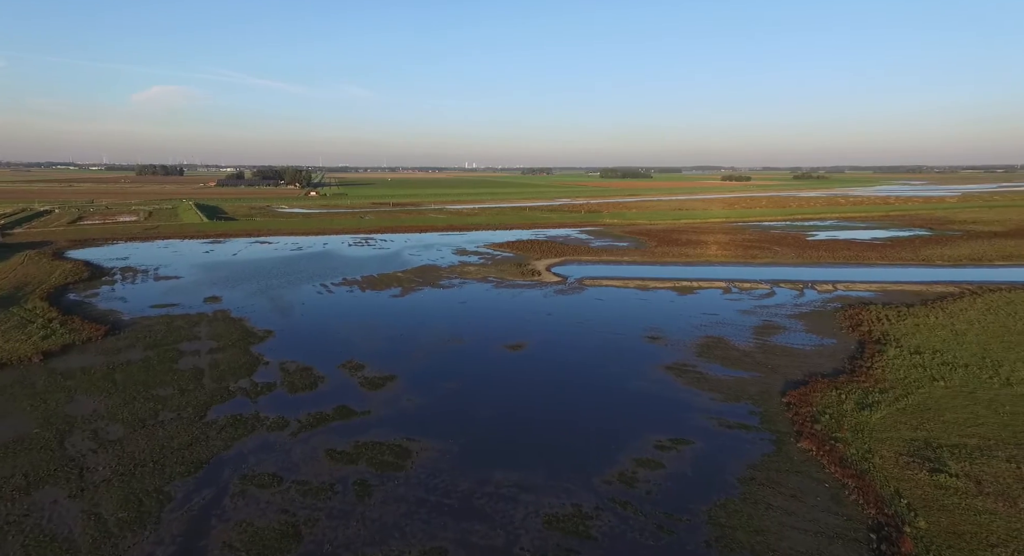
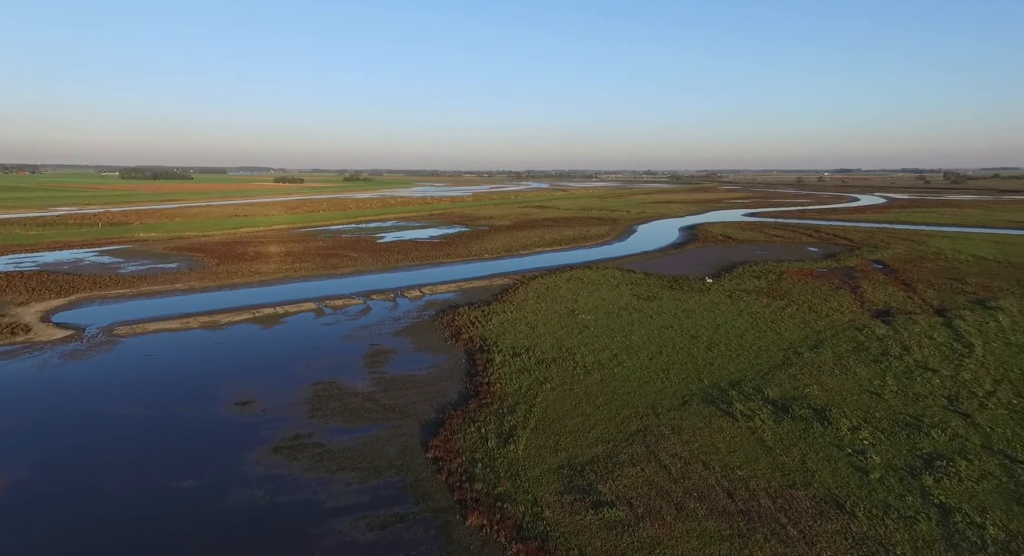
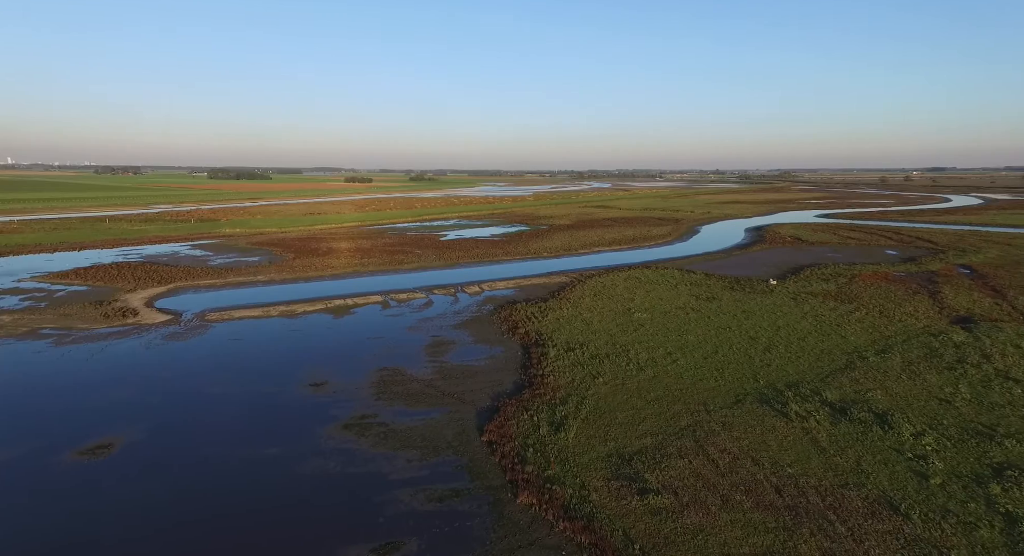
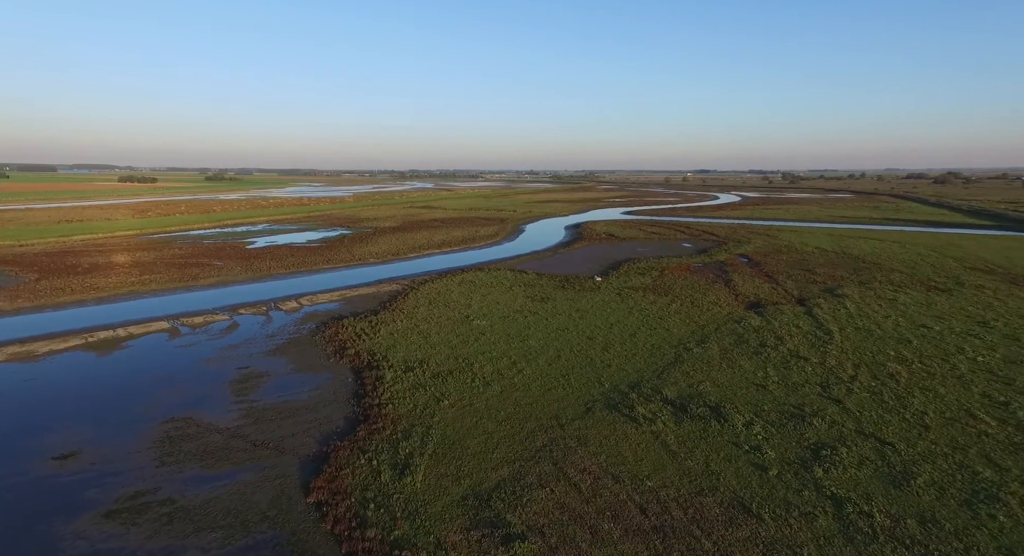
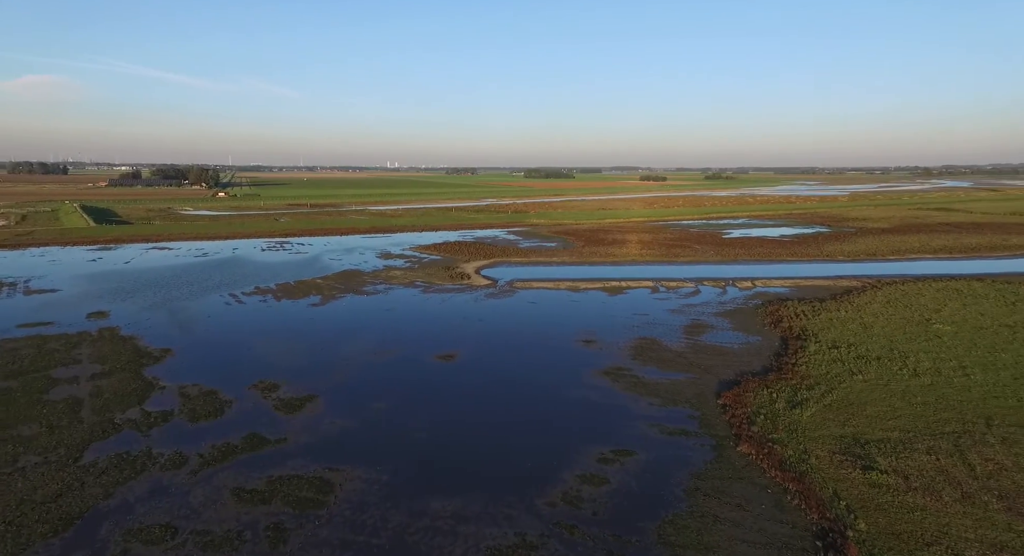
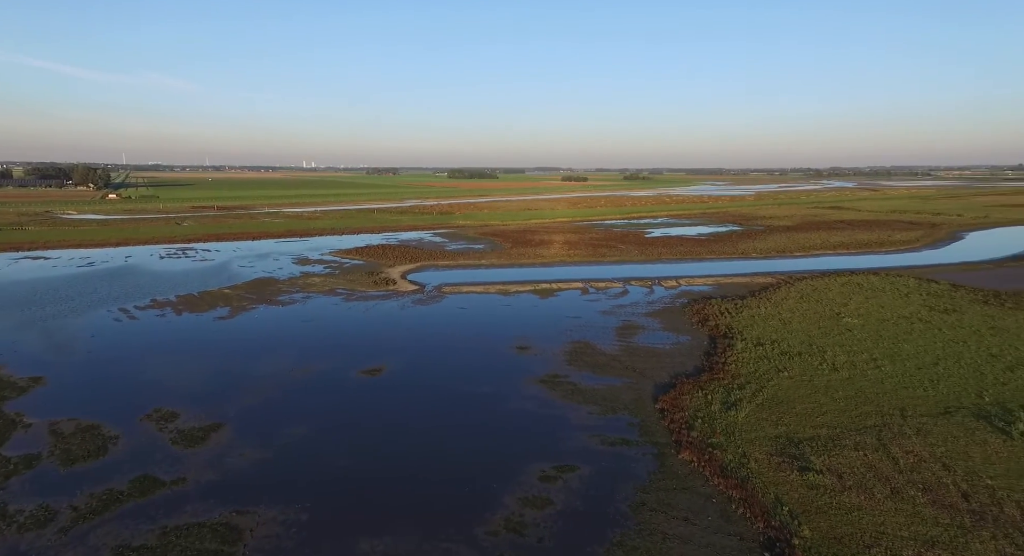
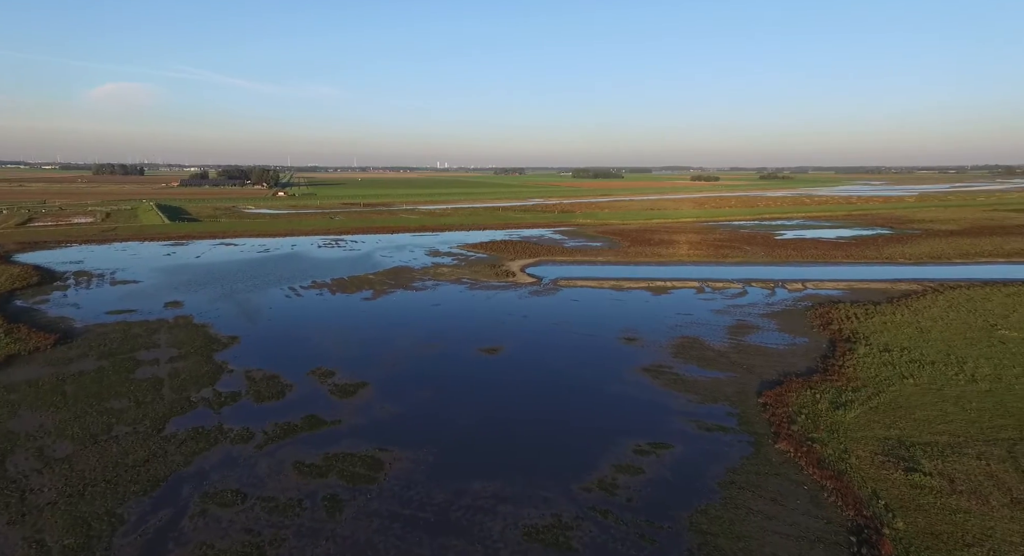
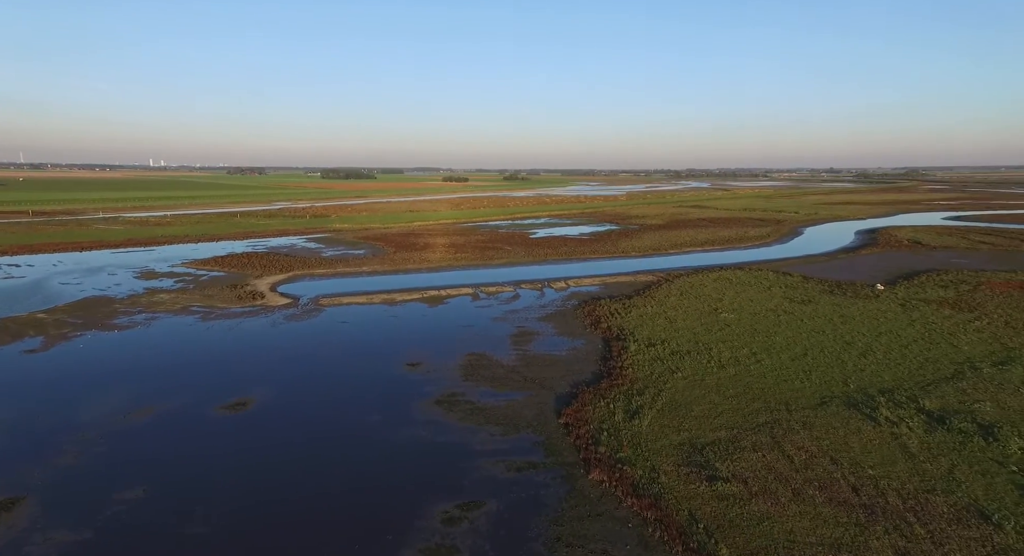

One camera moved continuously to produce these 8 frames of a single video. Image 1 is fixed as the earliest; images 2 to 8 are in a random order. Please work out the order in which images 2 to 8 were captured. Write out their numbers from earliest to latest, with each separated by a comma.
7, 5, 6, 8, 3, 2, 4
